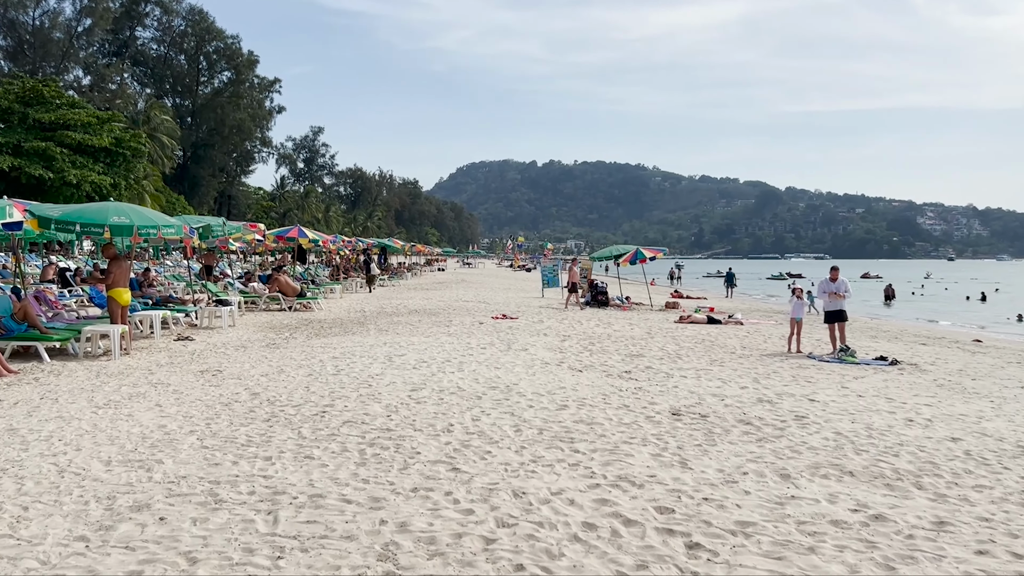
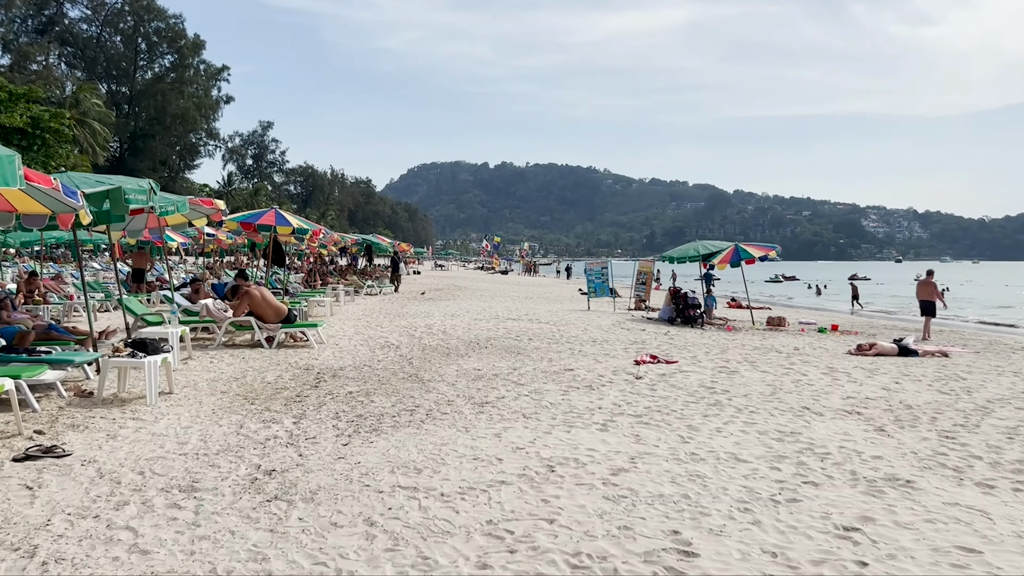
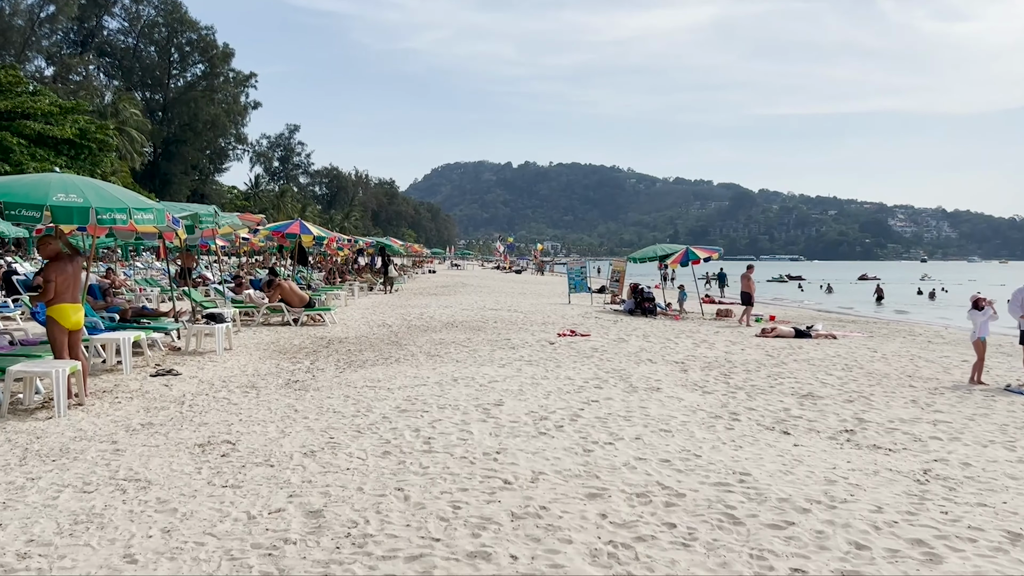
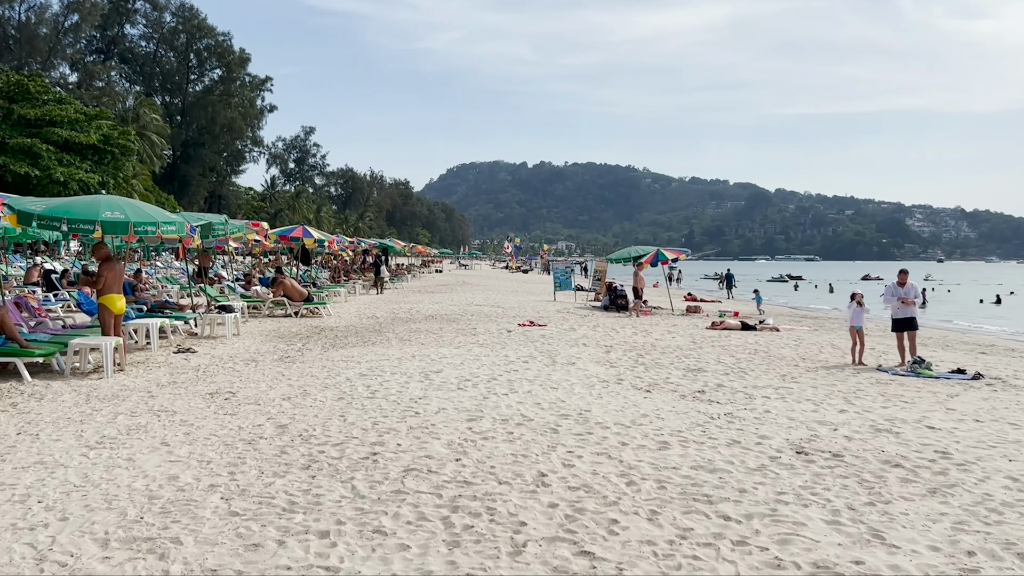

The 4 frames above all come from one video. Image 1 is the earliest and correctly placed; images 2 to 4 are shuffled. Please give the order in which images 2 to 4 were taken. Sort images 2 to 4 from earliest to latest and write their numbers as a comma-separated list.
4, 3, 2
